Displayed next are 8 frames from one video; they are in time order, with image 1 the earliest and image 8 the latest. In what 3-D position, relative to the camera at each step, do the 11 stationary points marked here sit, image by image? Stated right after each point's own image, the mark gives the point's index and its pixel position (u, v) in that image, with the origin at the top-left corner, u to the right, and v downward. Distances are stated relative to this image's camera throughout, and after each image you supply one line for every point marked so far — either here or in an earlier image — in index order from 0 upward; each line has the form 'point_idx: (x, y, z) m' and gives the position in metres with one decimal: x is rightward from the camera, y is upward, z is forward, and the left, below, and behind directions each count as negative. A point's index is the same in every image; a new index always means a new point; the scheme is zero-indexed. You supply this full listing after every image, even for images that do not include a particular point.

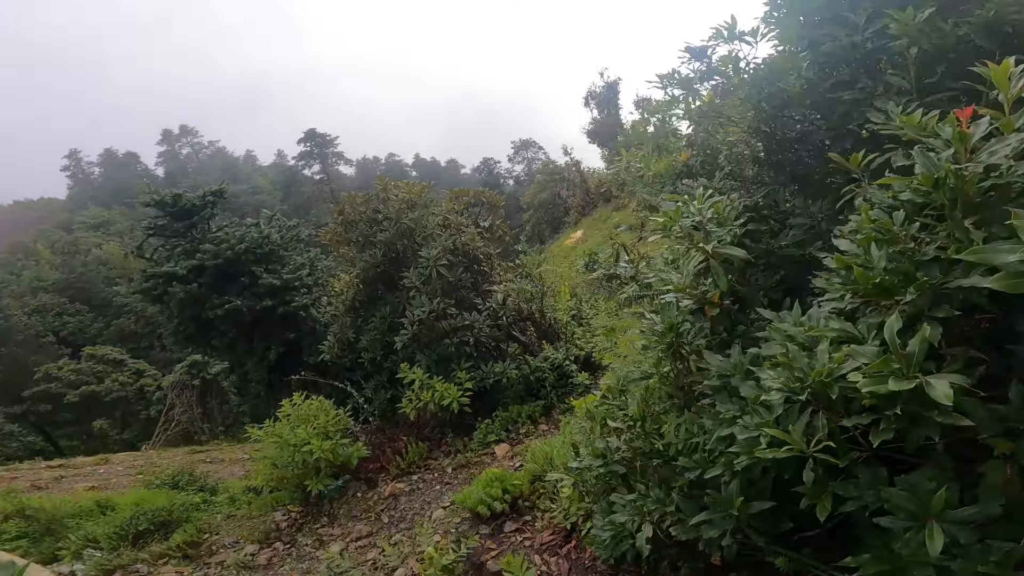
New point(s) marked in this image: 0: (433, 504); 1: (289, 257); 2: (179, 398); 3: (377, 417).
0: (-0.9, -2.2, +5.3) m
1: (-4.2, +0.7, +10.1) m
2: (-11.8, -3.8, +18.4) m
3: (-1.8, -1.7, +6.9) m
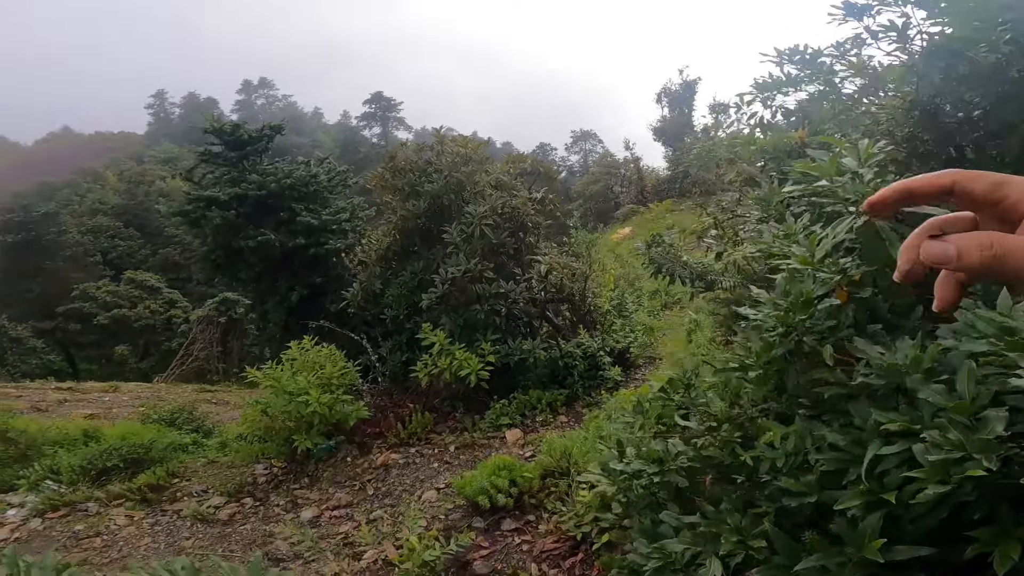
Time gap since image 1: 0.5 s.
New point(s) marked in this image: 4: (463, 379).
0: (-0.8, -1.7, +4.7) m
1: (-3.3, +1.6, +9.7) m
2: (-10.9, -1.6, +18.7) m
3: (-1.5, -1.1, +6.4) m
4: (-0.5, -1.0, +5.7) m
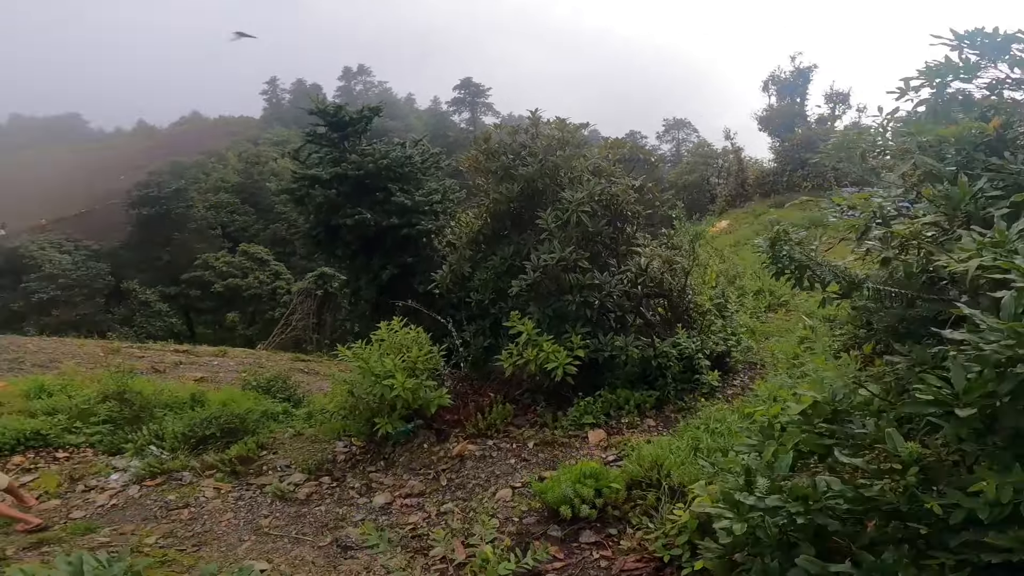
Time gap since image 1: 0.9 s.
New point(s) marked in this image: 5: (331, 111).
0: (-0.1, -1.6, +4.5) m
1: (-1.6, +2.0, +9.7) m
2: (-7.9, -0.6, +19.8) m
3: (-0.5, -0.9, +6.2) m
4: (+0.4, -0.9, +5.4) m
5: (-3.5, +3.4, +10.0) m
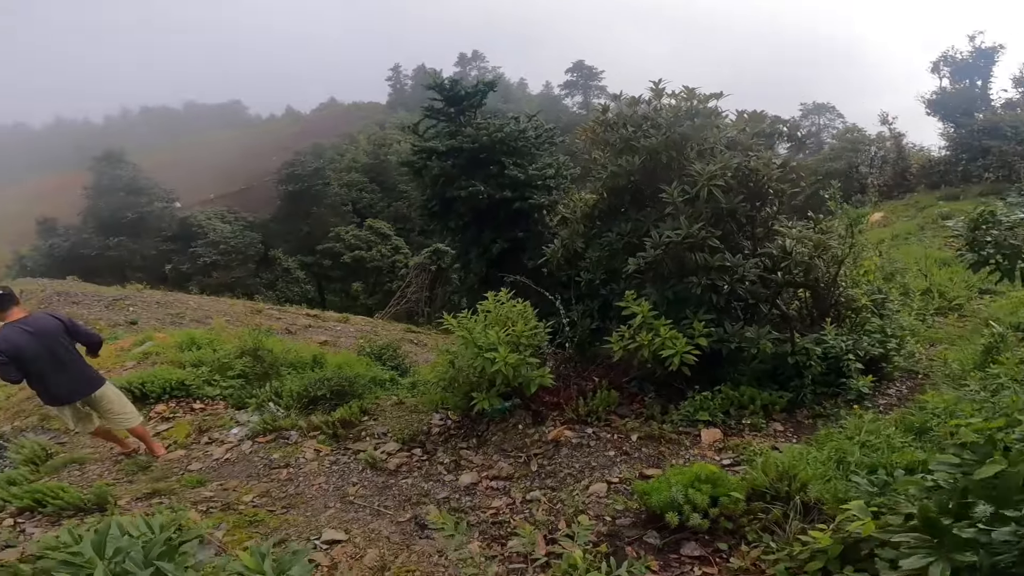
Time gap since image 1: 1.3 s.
0: (+0.7, -1.4, +4.1) m
1: (+0.5, +2.4, +9.4) m
2: (-3.8, +0.3, +20.6) m
3: (+0.7, -0.6, +5.8) m
4: (+1.4, -0.7, +4.8) m
5: (-1.2, +3.9, +10.0) m
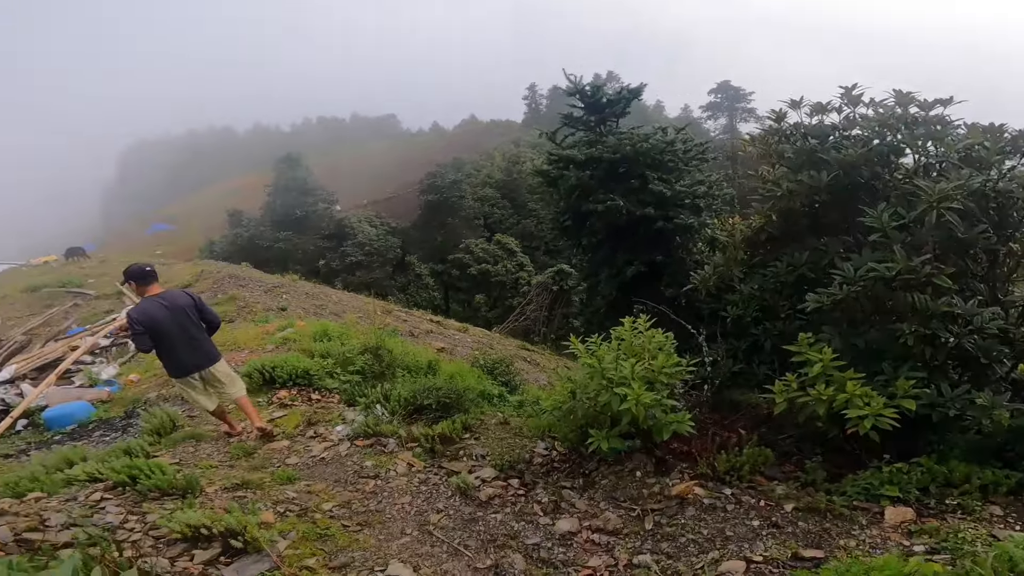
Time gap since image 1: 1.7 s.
0: (+1.4, -1.7, +3.2) m
1: (+2.7, +1.9, +8.6) m
2: (+0.9, -0.3, +20.4) m
3: (+1.8, -1.0, +4.9) m
4: (+2.3, -1.0, +3.8) m
5: (+1.4, +3.5, +9.6) m
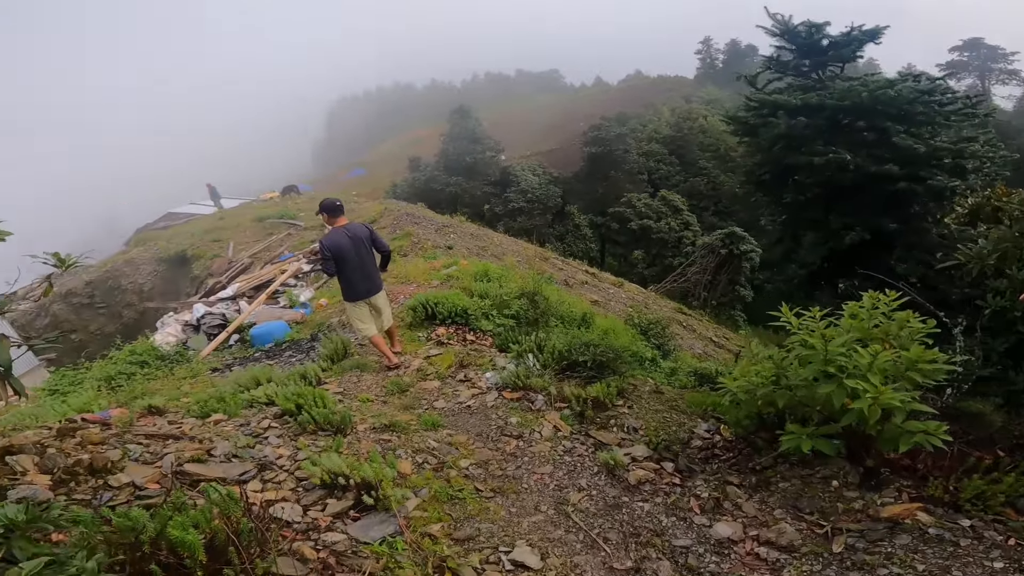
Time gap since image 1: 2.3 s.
0: (+2.1, -1.6, +2.4) m
1: (+5.2, +2.1, +6.7) m
2: (+6.8, +1.0, +18.7) m
3: (+3.0, -0.9, +3.8) m
4: (+3.1, -1.0, +2.6) m
5: (+4.3, +4.0, +7.9) m
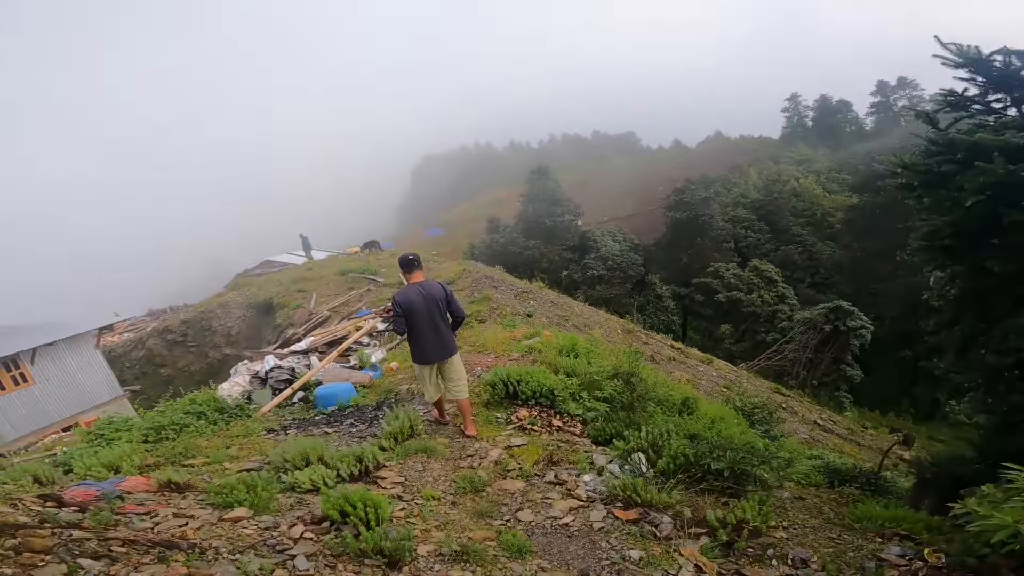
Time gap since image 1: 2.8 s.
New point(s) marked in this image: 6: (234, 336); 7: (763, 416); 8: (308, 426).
0: (+2.4, -2.0, +1.0) m
1: (+6.3, +1.1, +5.2) m
2: (+9.4, -1.5, +16.7) m
3: (+3.6, -1.4, +2.3) m
4: (+3.5, -1.4, +1.1) m
5: (+5.7, +2.8, +6.7) m
6: (-8.4, -1.5, +15.9) m
7: (+4.4, -2.2, +9.0) m
8: (-2.1, -1.4, +5.3) m
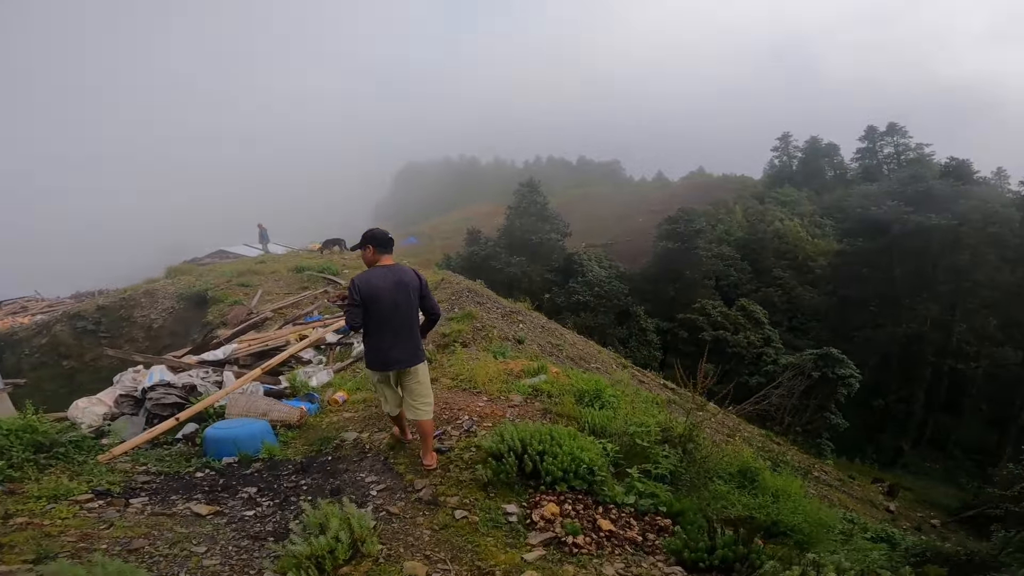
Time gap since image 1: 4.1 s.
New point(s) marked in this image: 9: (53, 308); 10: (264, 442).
0: (+2.7, -2.0, -1.0) m
1: (+6.6, +0.6, +3.6) m
2: (+8.7, -2.7, +15.1) m
3: (+3.9, -1.6, +0.5) m
4: (+3.8, -1.6, -0.8) m
5: (+6.0, +2.3, +5.1) m
6: (-9.0, -1.2, +13.3) m
7: (+4.2, -2.7, +7.2) m
8: (-2.0, -1.2, +3.1) m
9: (-17.1, -0.9, +19.4) m
10: (-1.7, -1.1, +3.7) m
